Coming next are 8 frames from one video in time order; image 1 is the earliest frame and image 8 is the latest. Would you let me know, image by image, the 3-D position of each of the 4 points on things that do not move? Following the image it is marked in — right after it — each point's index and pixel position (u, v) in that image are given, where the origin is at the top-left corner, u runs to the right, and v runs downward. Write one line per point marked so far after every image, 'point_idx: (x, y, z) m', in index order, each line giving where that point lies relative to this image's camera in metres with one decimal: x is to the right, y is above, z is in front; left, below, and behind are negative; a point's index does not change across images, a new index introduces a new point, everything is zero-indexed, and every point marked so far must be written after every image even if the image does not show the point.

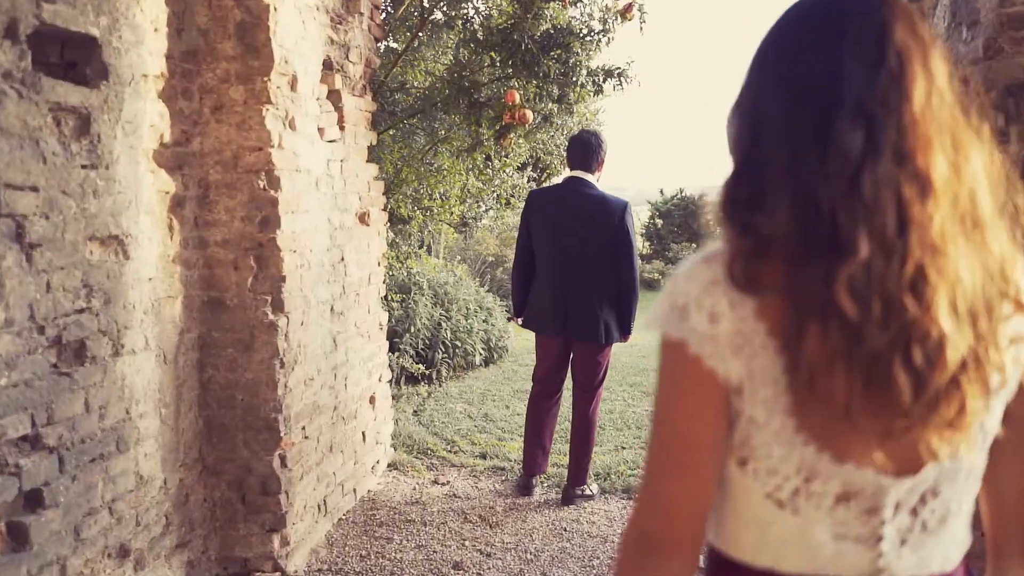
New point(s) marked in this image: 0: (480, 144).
0: (-0.2, +0.8, +4.5) m
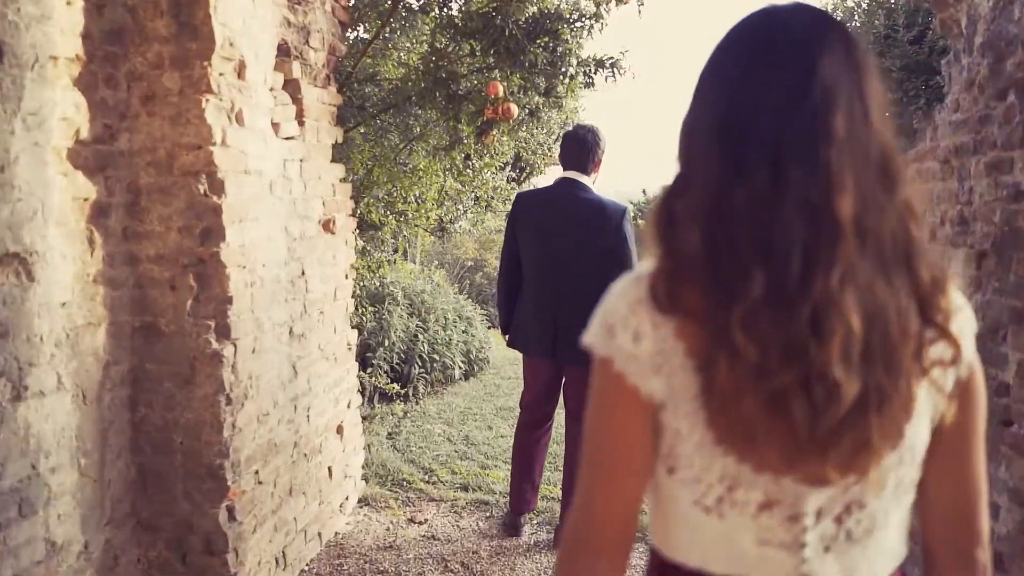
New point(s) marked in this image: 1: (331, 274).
0: (-0.3, +0.7, +4.1) m
1: (-0.8, +0.1, +3.4) m
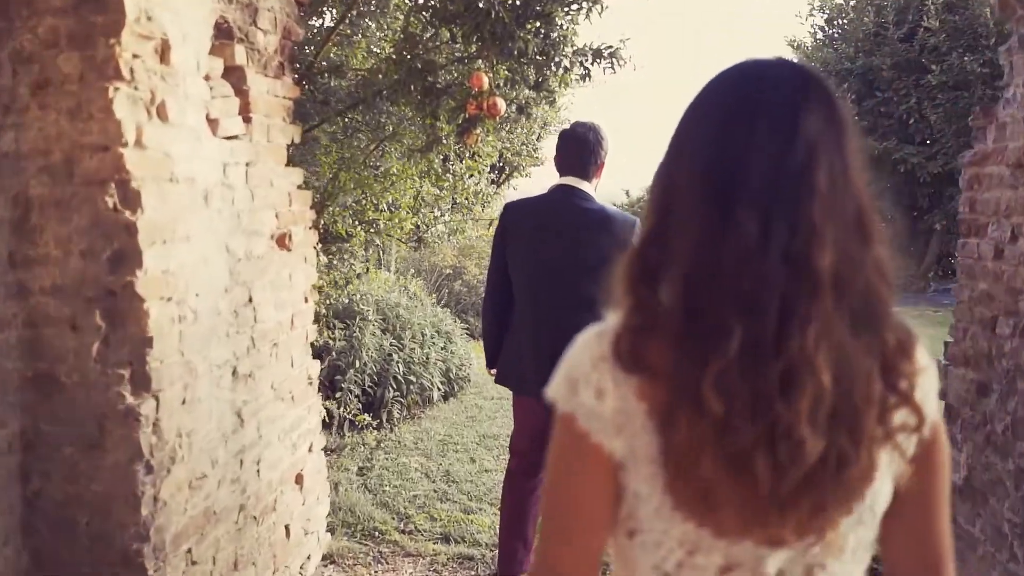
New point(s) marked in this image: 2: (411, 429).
0: (-0.3, +0.6, +3.6) m
1: (-0.8, 0.0, +2.9) m
2: (-0.6, -0.9, +5.1) m
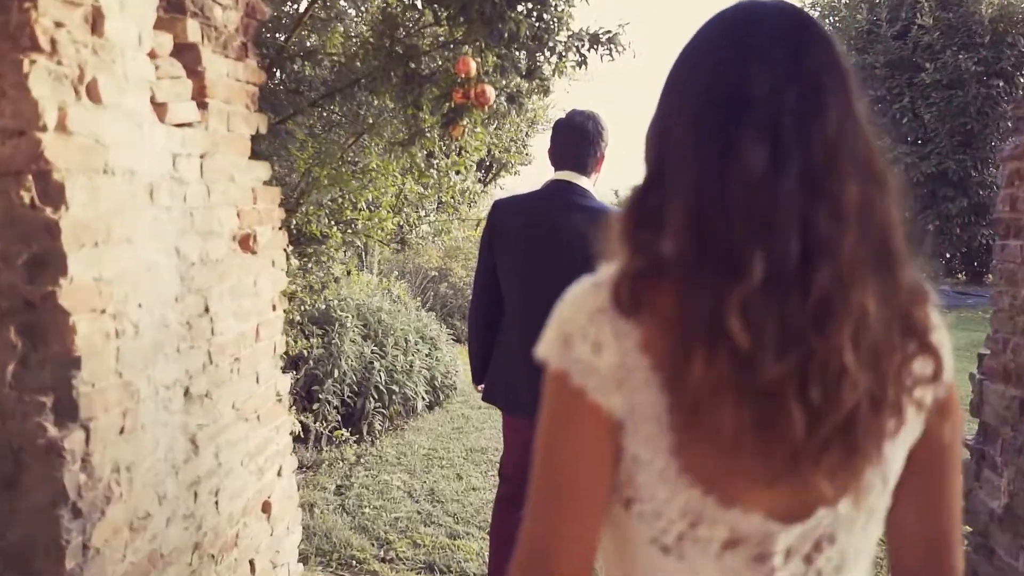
0: (-0.4, +0.6, +3.3) m
1: (-0.8, -0.1, +2.6) m
2: (-0.7, -0.9, +4.8) m
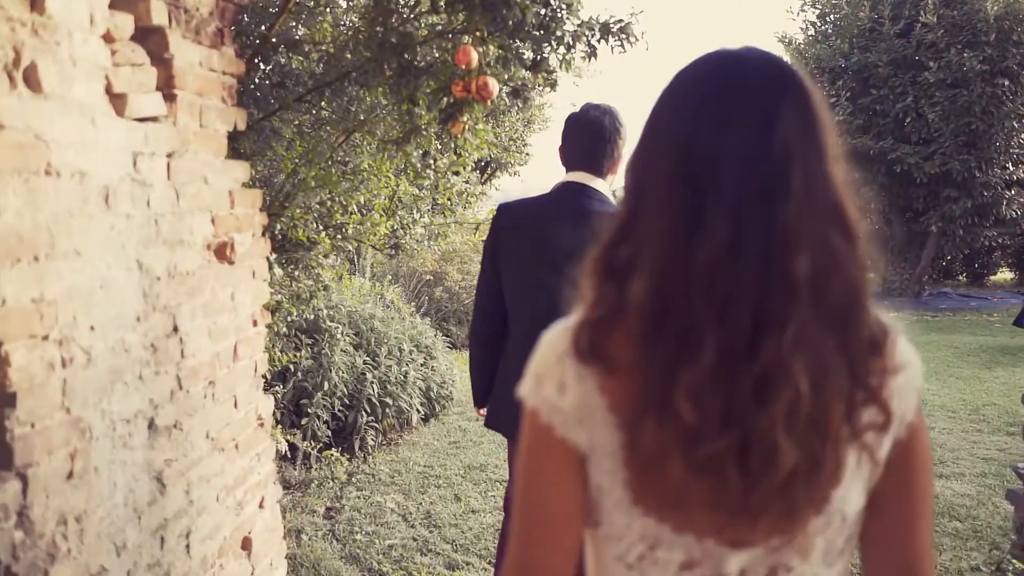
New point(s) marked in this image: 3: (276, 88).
0: (-0.3, +0.6, +3.0) m
1: (-0.8, -0.1, +2.3) m
2: (-0.7, -0.9, +4.5) m
3: (-0.8, +0.7, +2.9) m
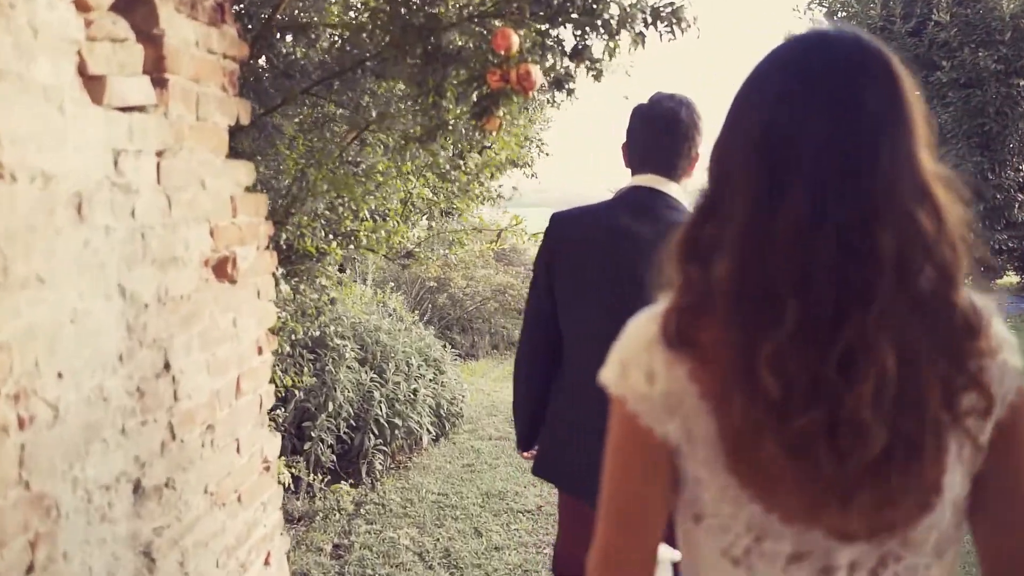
0: (-0.2, +0.5, +2.6) m
1: (-0.7, -0.2, +1.9) m
2: (-0.6, -1.0, +4.2) m
3: (-0.7, +0.7, +2.5) m
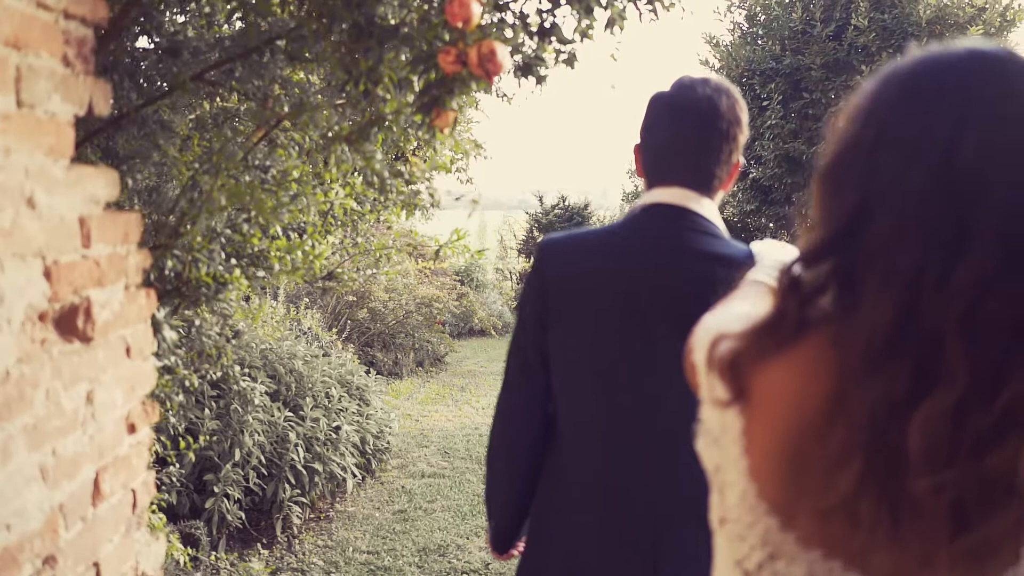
0: (-0.3, +0.4, +2.1) m
1: (-0.7, -0.3, +1.3) m
2: (-0.8, -1.1, +3.6) m
3: (-0.8, +0.5, +1.9) m
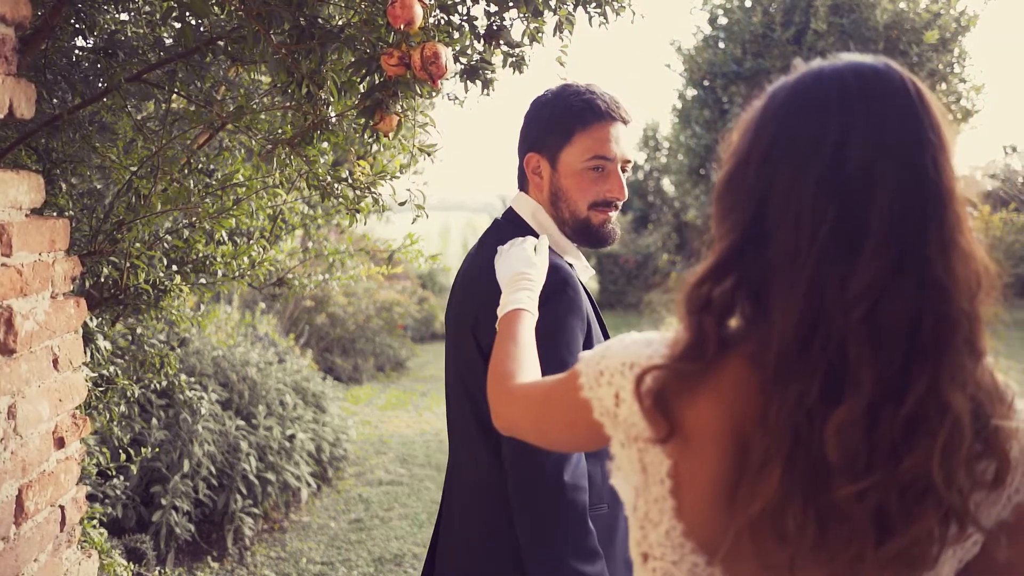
0: (-0.5, +0.4, +2.0) m
1: (-0.8, -0.3, +1.3) m
2: (-1.0, -1.1, +3.5) m
3: (-1.0, +0.5, +1.9) m
